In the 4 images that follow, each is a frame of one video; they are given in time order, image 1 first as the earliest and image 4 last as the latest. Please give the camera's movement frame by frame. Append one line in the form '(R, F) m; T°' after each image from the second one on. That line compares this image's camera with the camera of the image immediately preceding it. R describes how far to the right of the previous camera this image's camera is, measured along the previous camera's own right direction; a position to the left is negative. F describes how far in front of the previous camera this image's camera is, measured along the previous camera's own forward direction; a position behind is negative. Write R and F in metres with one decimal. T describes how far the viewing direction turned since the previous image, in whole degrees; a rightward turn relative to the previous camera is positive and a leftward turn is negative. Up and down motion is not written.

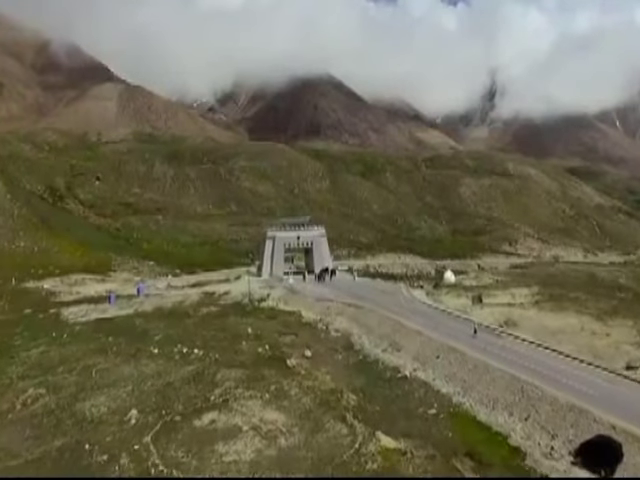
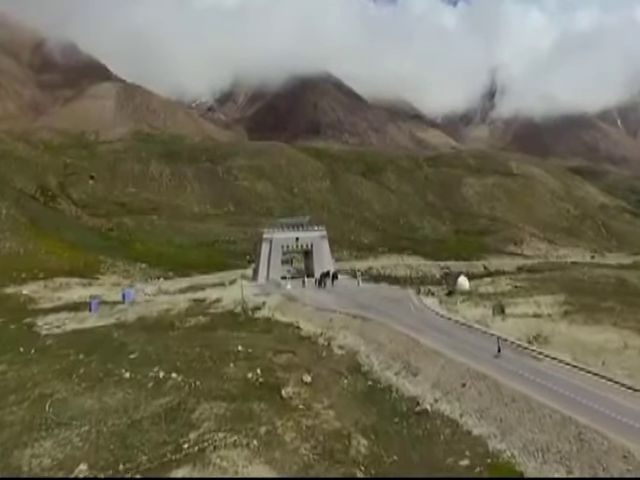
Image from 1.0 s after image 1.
(-0.1, +7.4) m; 0°
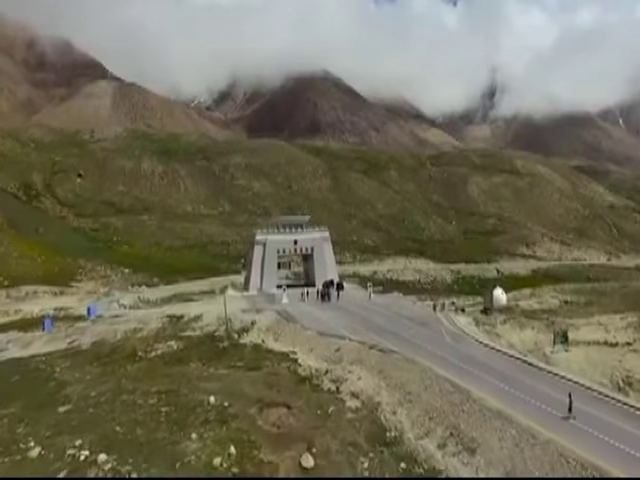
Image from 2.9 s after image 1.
(-0.4, +13.8) m; 0°
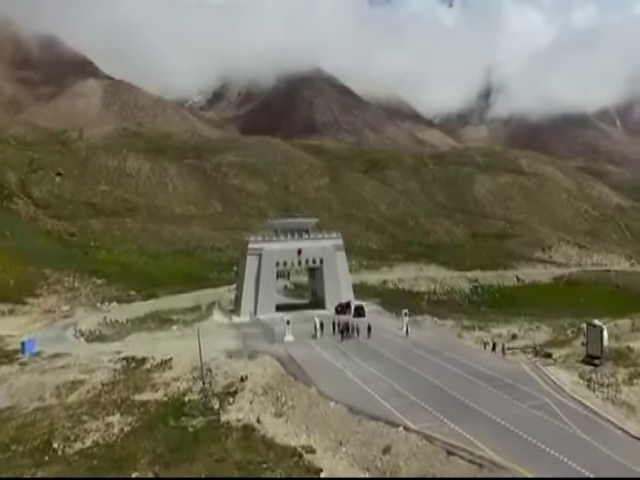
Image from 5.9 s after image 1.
(-2.1, +18.6) m; +1°
